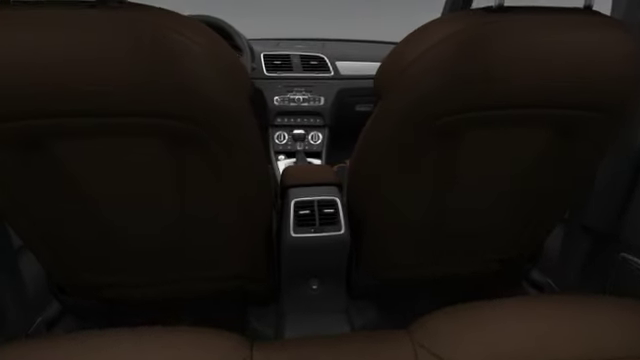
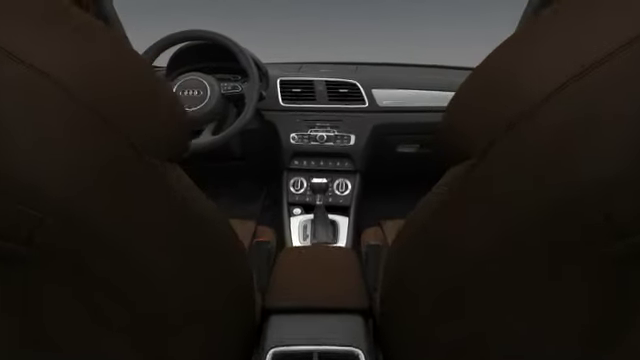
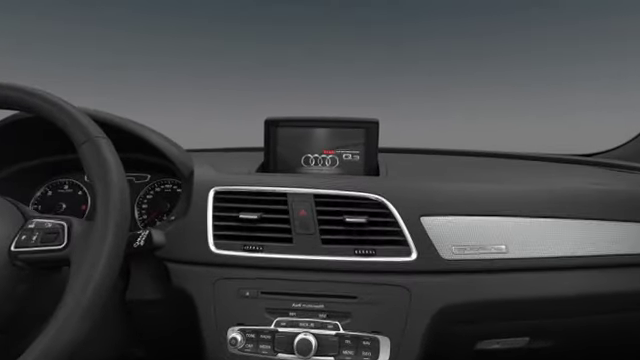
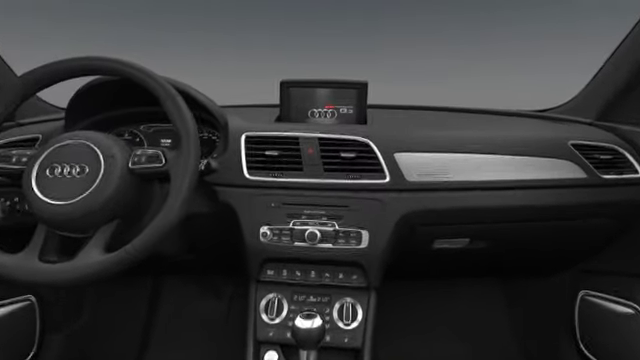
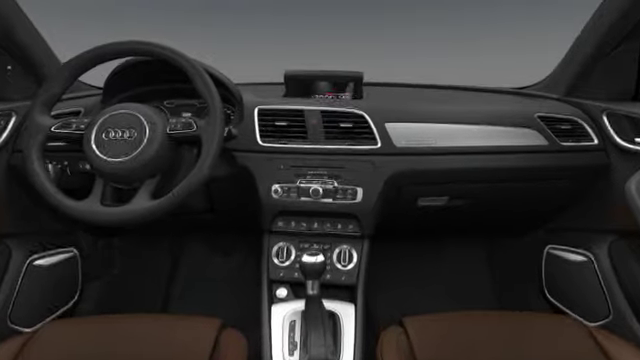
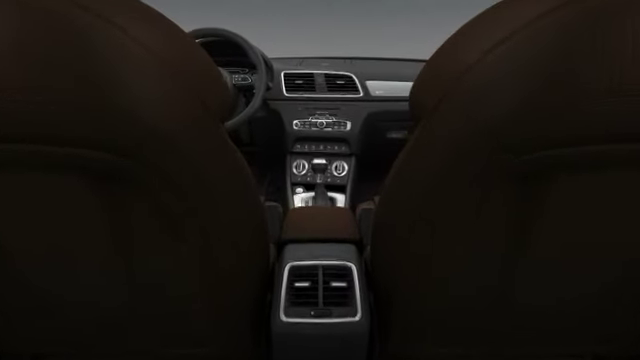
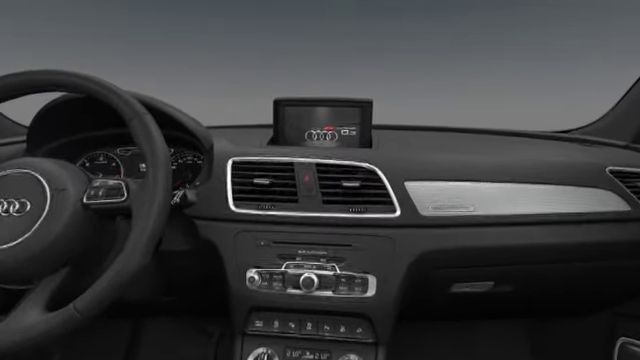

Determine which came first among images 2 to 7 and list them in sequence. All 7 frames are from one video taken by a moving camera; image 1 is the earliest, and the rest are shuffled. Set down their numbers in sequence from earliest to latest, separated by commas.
6, 2, 5, 4, 7, 3
